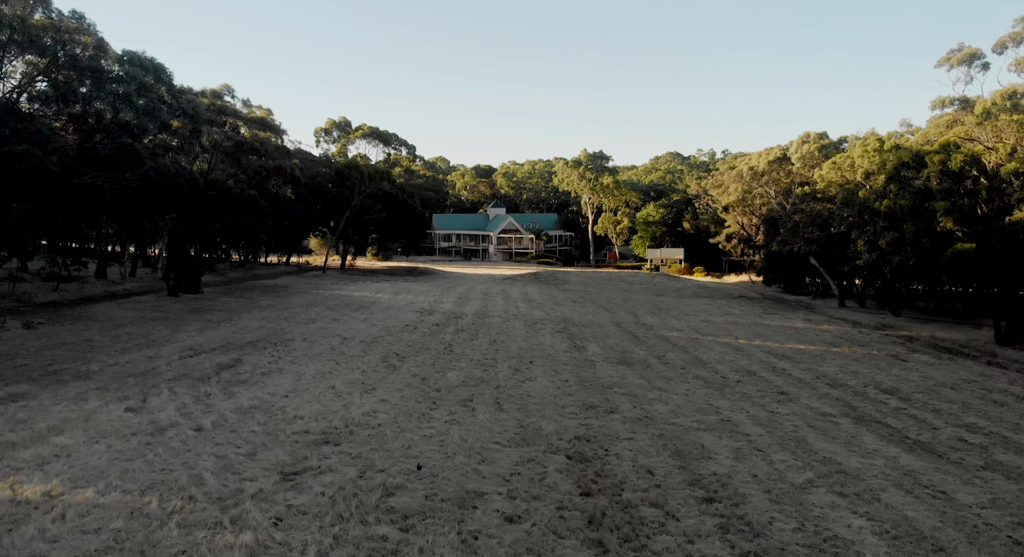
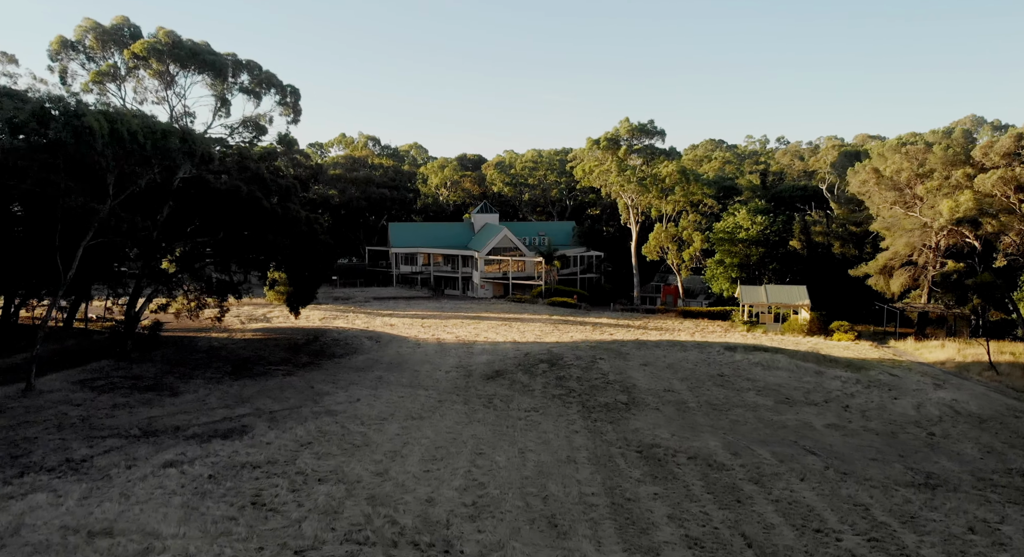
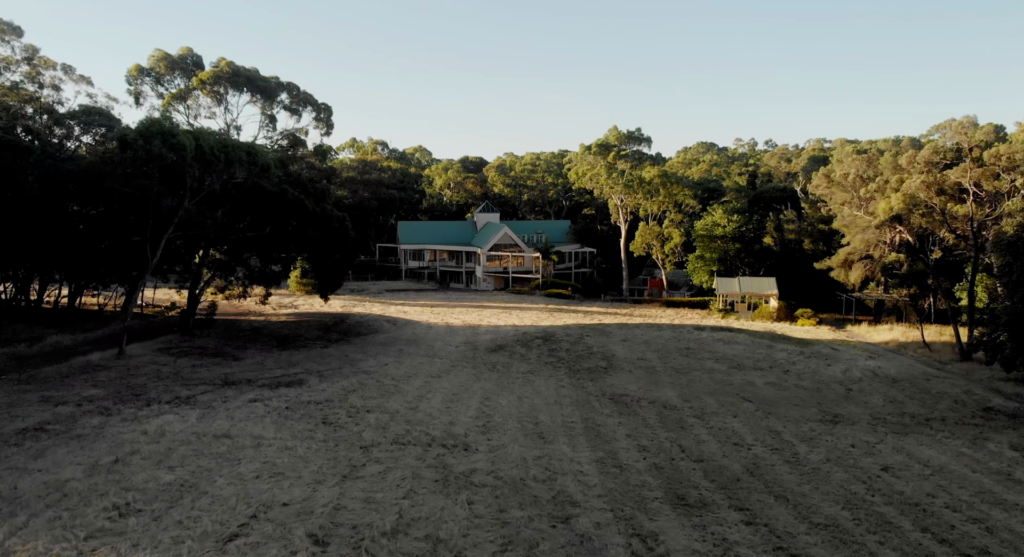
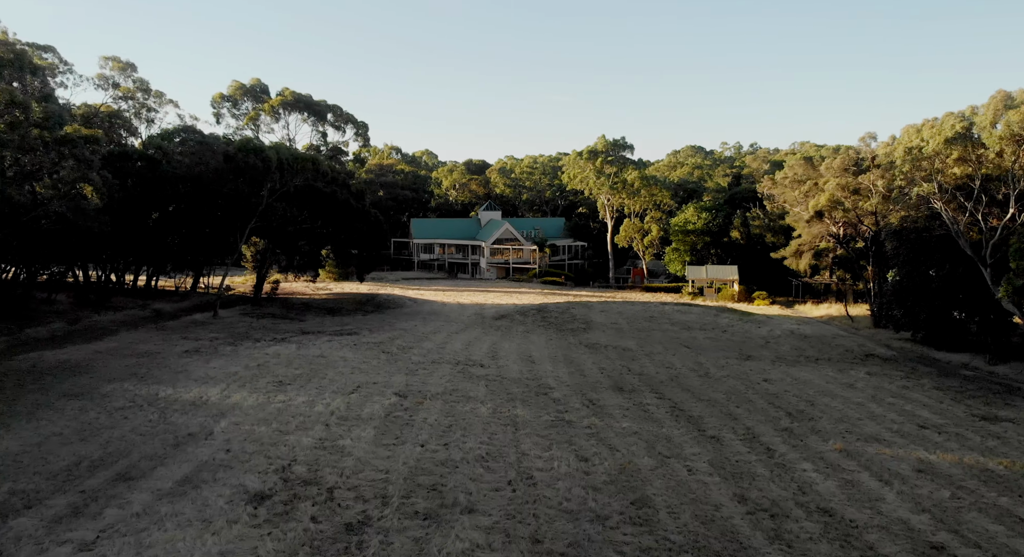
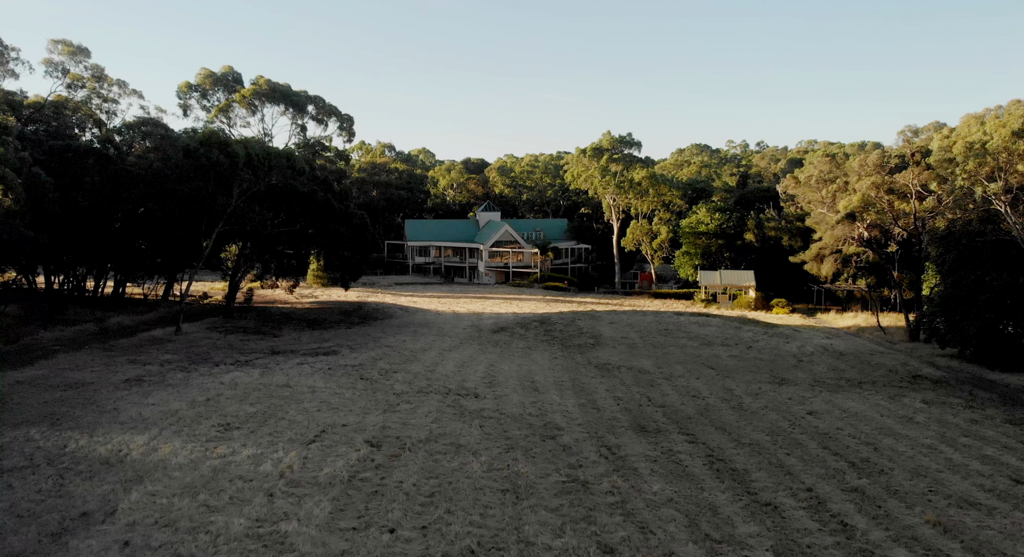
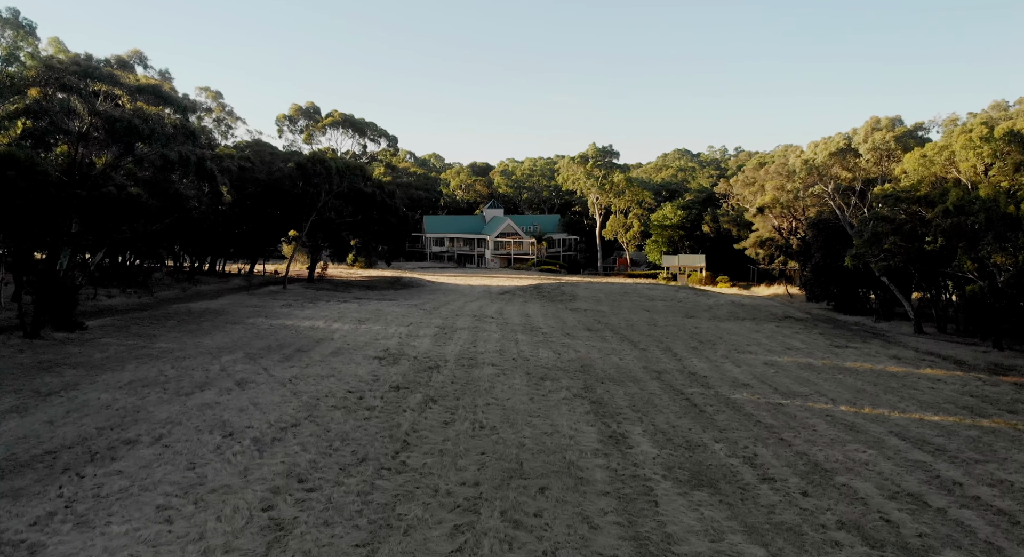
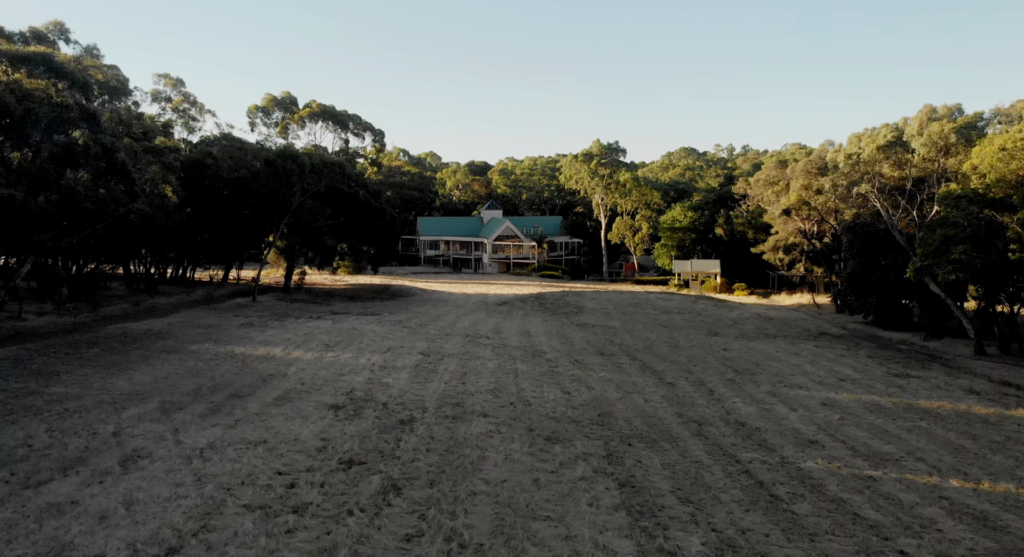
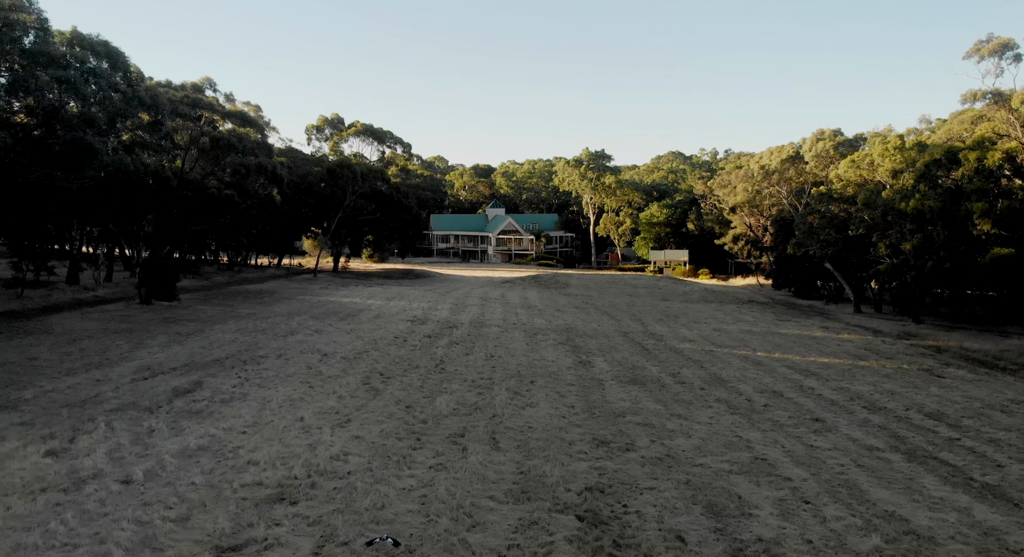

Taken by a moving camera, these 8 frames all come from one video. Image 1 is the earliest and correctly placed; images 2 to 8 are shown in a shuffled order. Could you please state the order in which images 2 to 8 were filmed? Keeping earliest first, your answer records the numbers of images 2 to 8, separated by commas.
8, 6, 7, 4, 5, 3, 2
